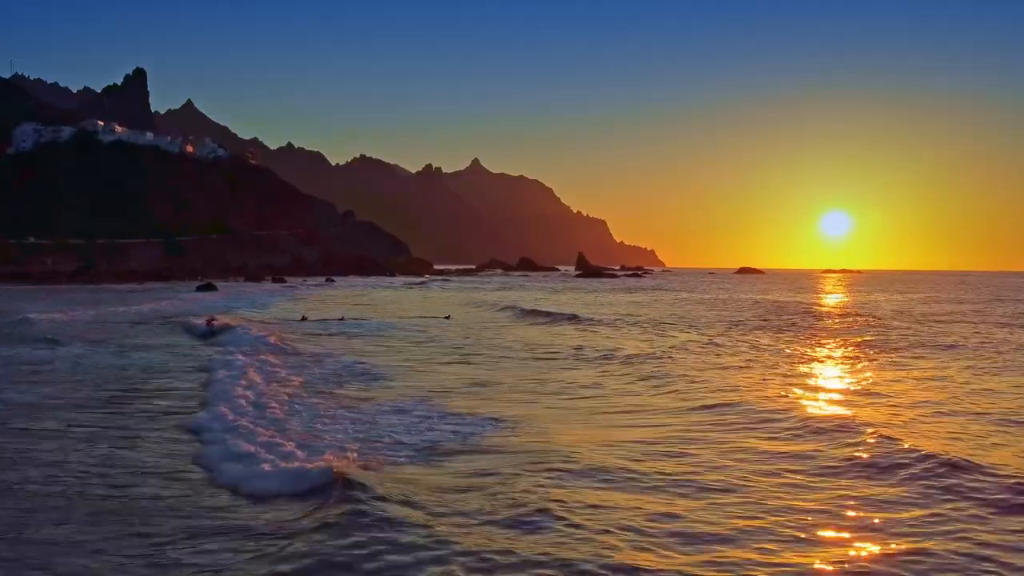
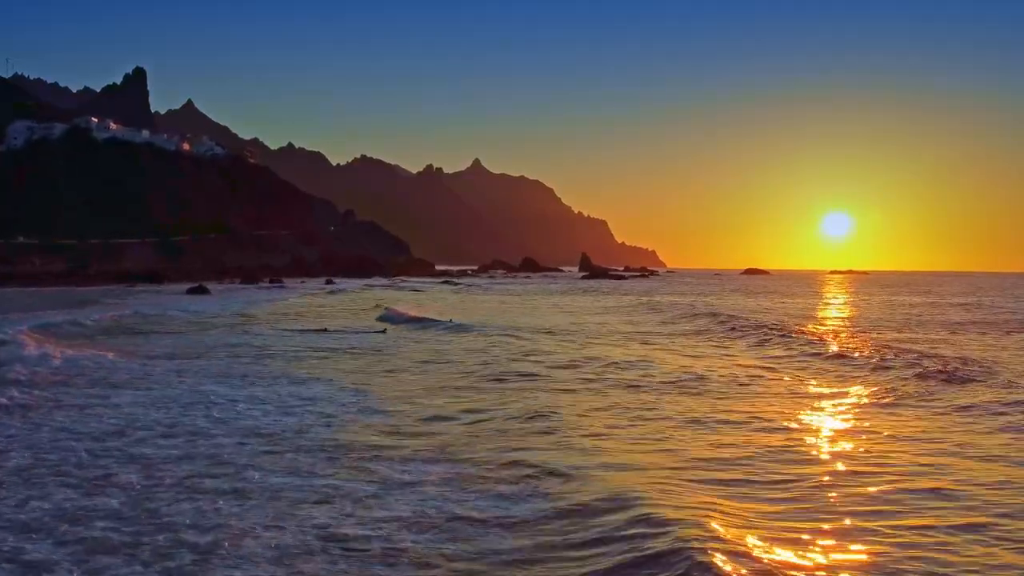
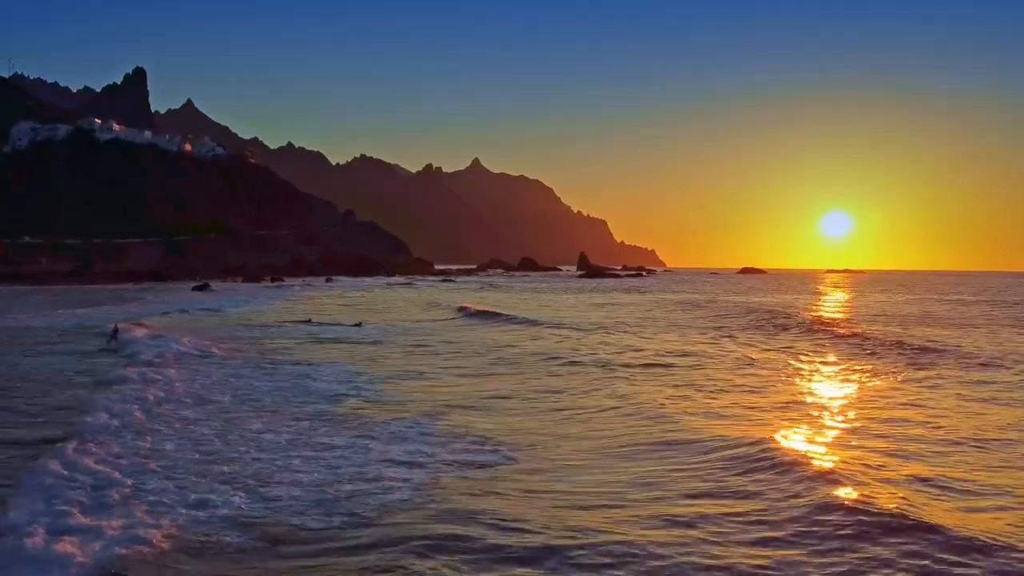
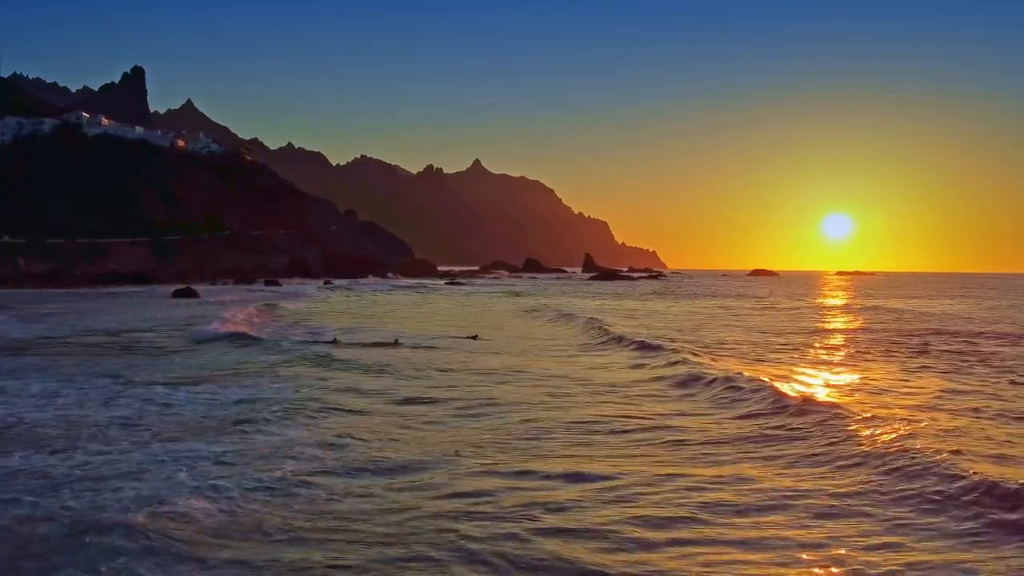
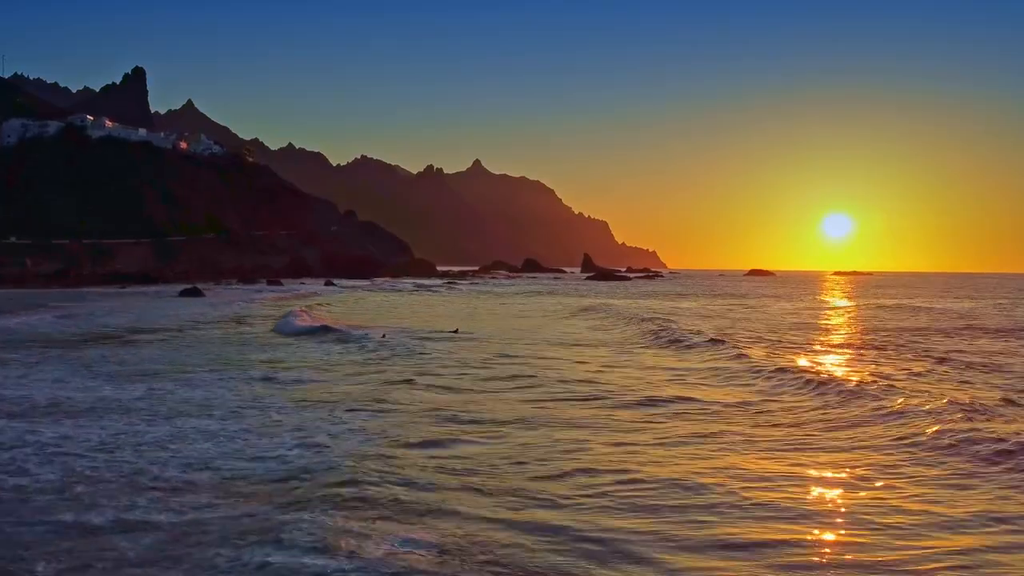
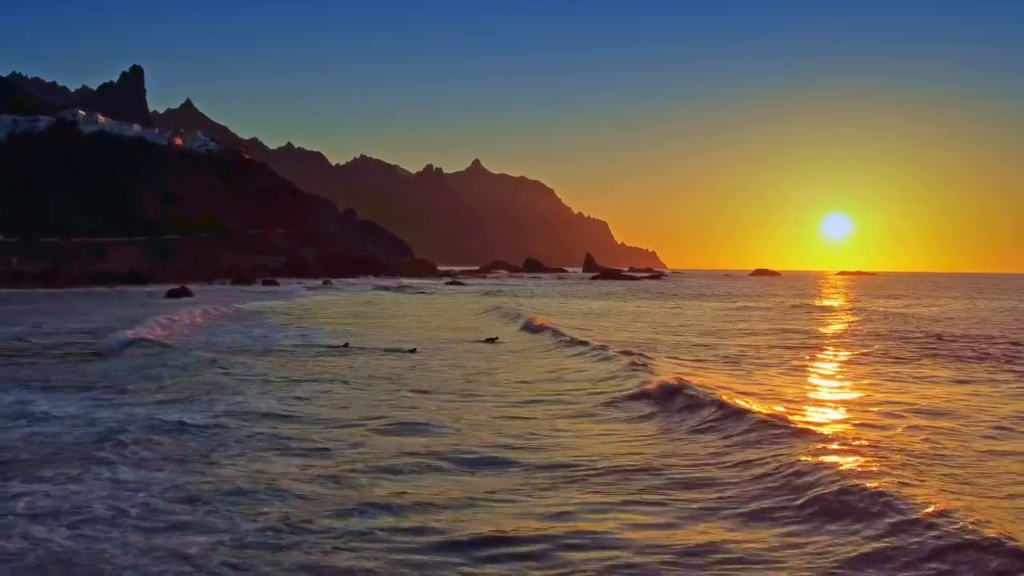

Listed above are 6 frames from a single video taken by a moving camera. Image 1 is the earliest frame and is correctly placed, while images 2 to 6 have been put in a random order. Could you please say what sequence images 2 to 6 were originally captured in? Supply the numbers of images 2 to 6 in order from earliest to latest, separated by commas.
3, 2, 5, 4, 6
